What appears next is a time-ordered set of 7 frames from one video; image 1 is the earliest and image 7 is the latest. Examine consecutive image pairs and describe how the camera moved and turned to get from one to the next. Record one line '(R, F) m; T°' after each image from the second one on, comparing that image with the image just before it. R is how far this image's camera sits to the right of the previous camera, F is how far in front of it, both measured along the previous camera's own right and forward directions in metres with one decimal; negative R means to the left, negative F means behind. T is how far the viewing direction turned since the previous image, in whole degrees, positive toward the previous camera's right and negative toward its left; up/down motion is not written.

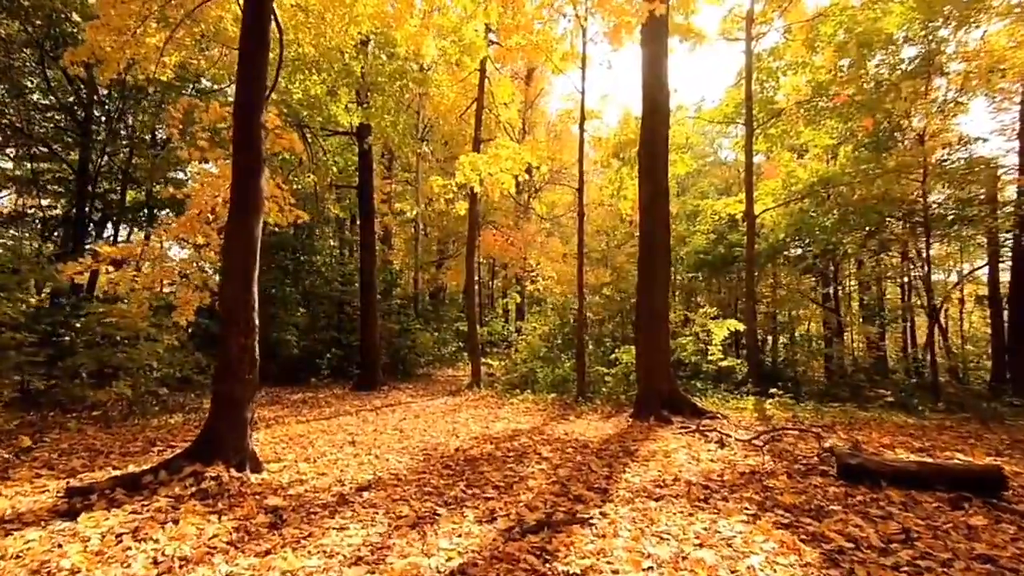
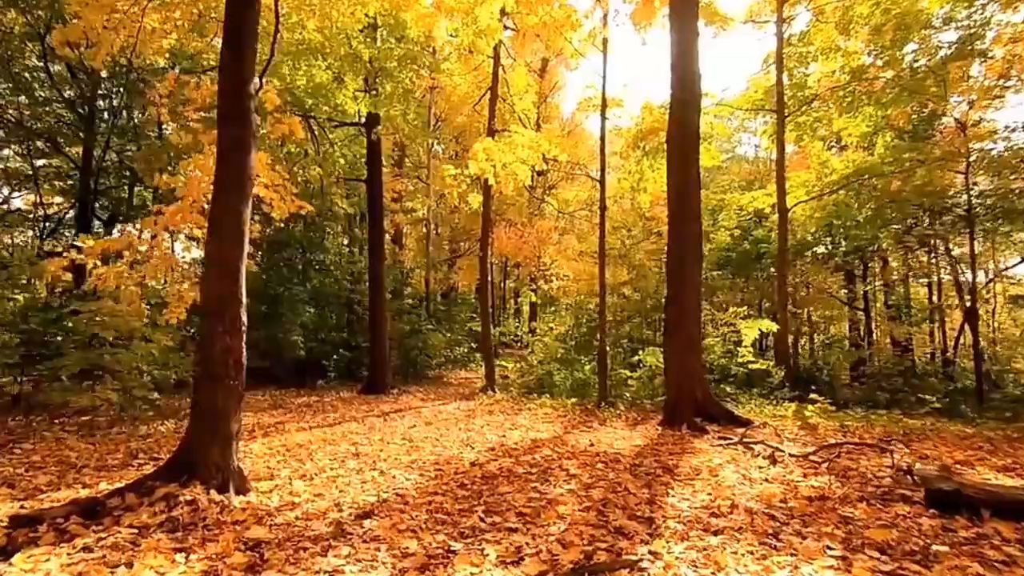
(-0.1, +0.7) m; -1°
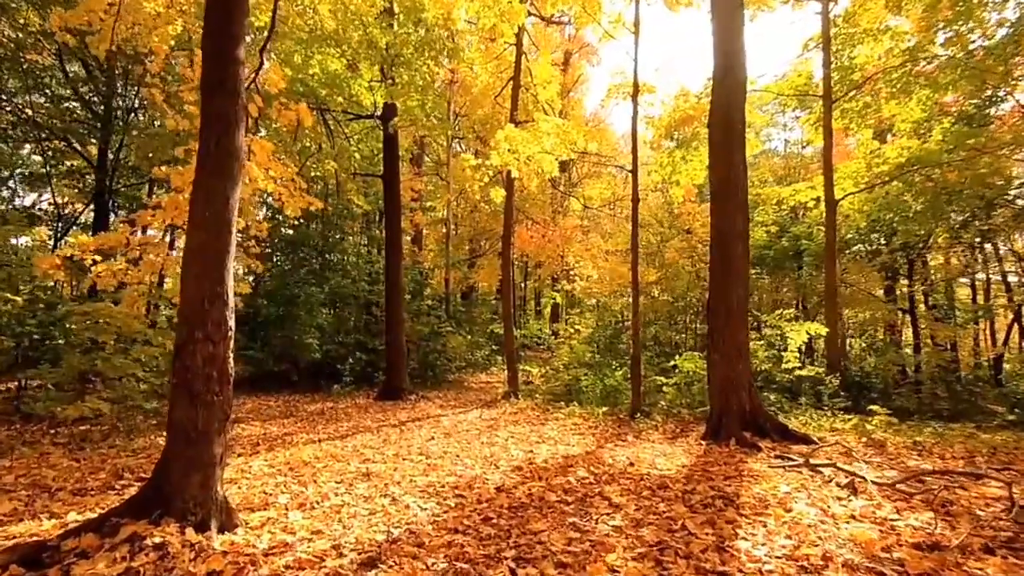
(-0.1, +0.7) m; -2°
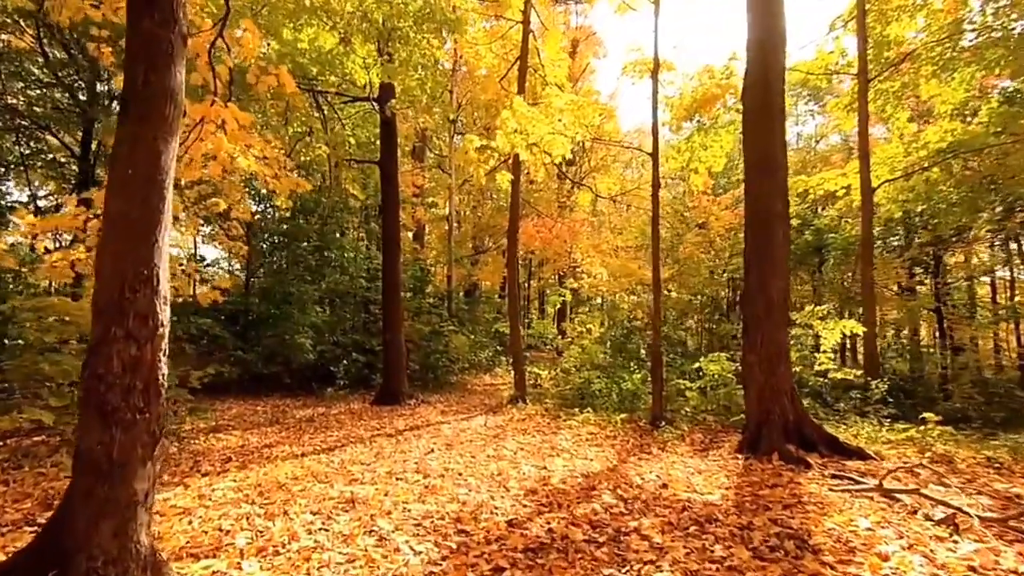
(-0.1, +0.9) m; 0°
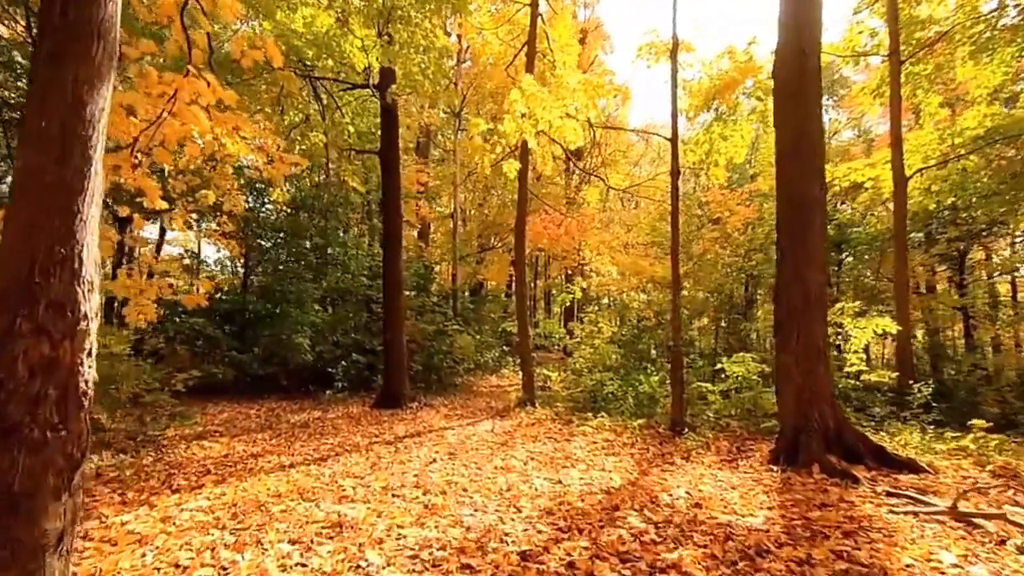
(0.0, +0.6) m; -1°
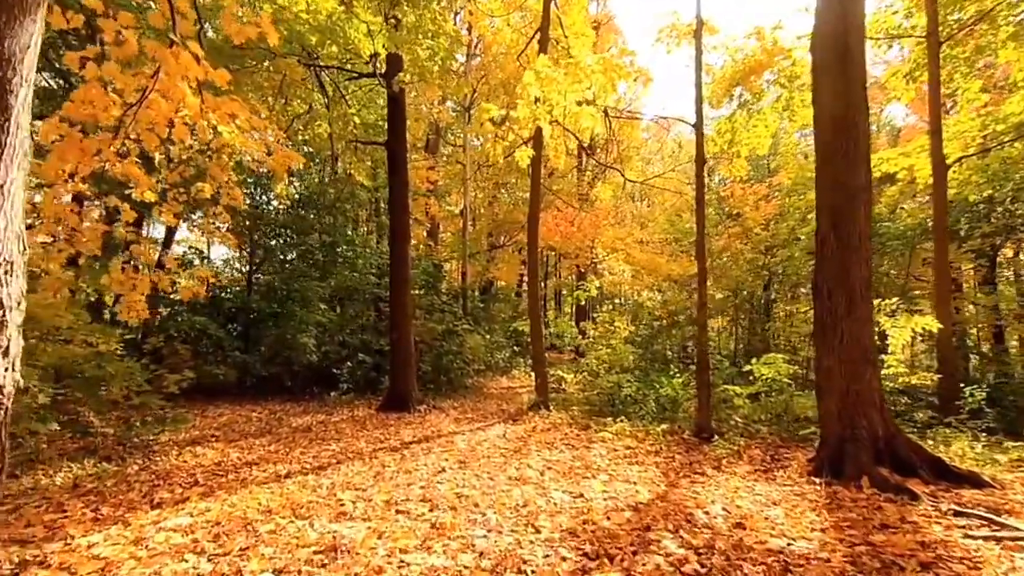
(-0.1, +0.5) m; -1°
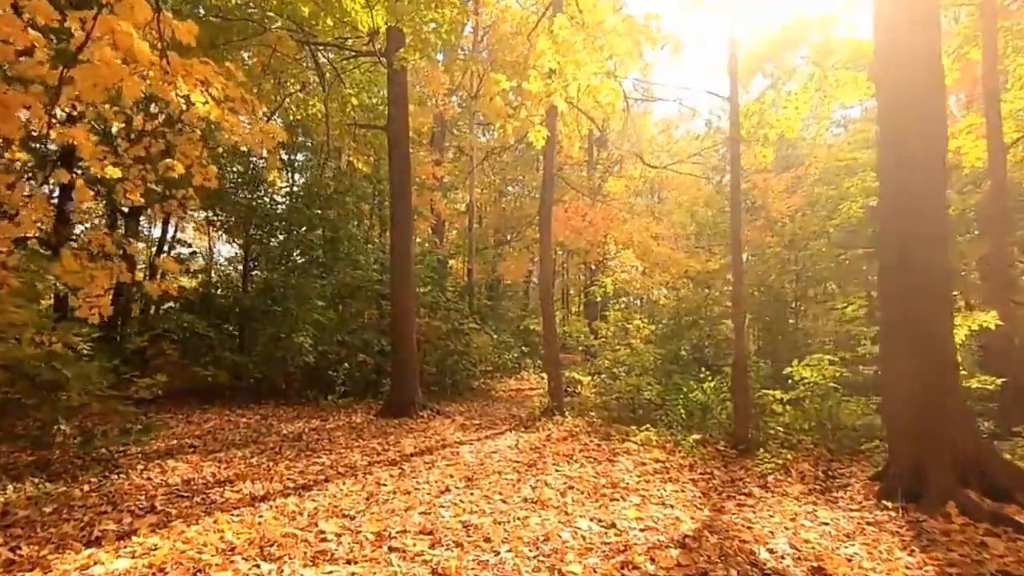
(-0.1, +0.8) m; -1°
